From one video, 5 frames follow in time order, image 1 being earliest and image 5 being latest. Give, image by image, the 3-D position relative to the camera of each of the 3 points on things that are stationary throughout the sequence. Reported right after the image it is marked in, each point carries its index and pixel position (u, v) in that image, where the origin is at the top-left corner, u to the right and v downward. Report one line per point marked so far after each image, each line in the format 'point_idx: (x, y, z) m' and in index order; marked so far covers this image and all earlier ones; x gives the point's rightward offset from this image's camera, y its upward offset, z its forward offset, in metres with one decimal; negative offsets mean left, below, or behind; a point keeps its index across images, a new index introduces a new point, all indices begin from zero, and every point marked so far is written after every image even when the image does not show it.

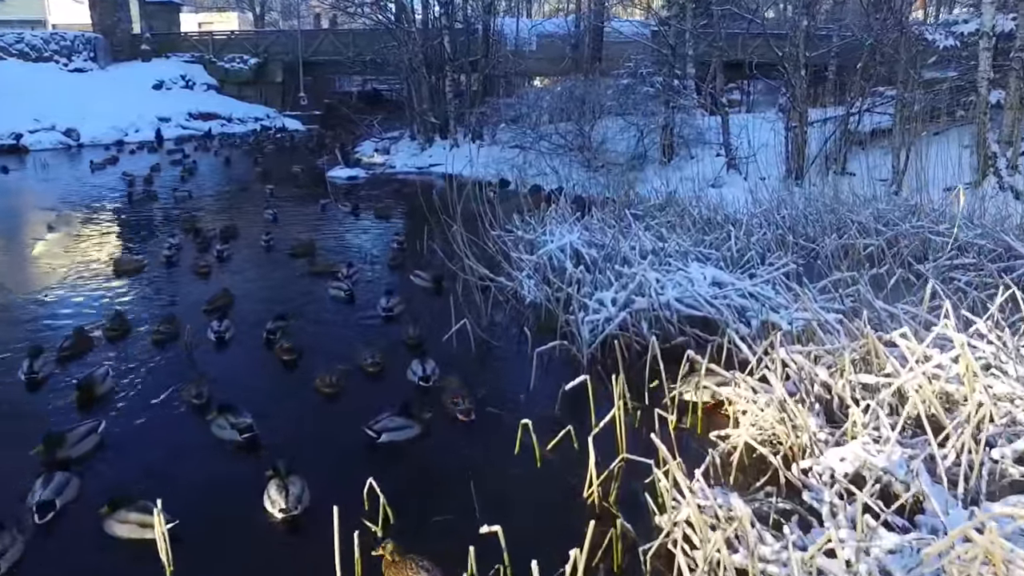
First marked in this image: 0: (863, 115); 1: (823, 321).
0: (+6.1, +3.0, +15.8) m
1: (+2.1, -0.2, +6.2) m
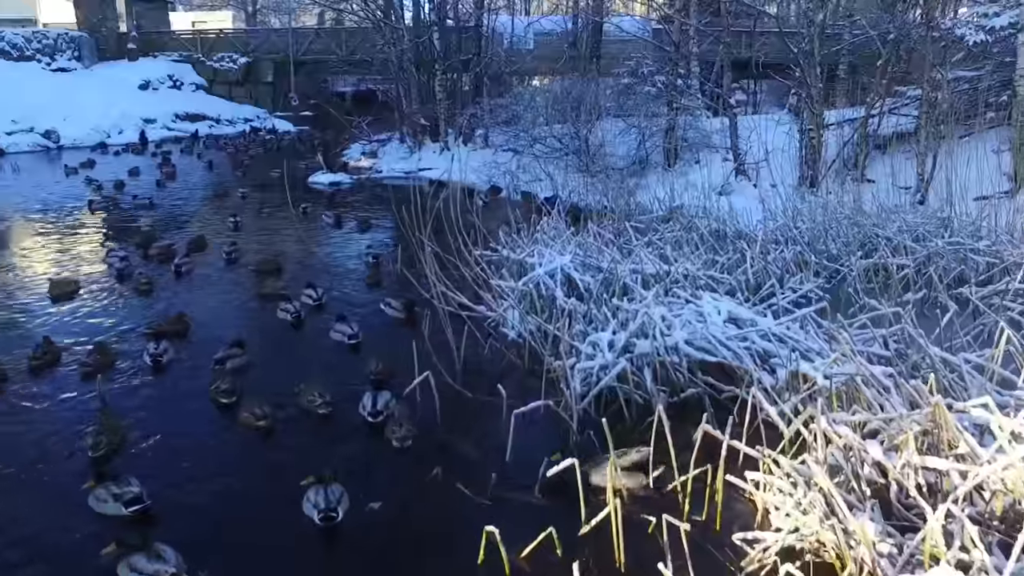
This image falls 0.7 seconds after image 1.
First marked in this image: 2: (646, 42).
0: (+5.9, +2.7, +14.6) m
1: (+2.0, -0.5, +4.9) m
2: (+2.9, +5.4, +19.9) m
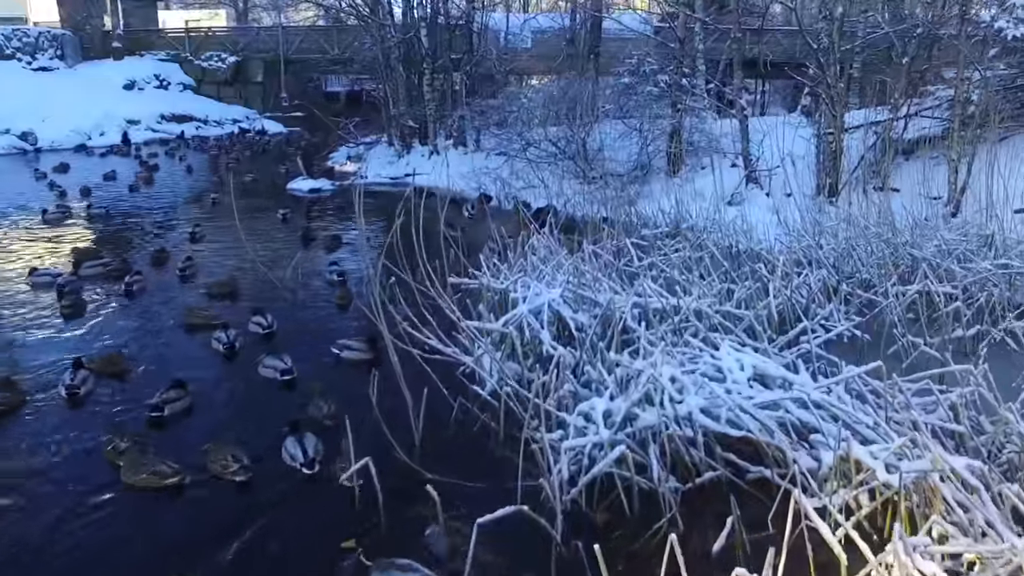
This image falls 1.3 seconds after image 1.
0: (+5.8, +2.5, +13.3) m
1: (+1.8, -0.8, +3.7) m
2: (+2.8, +5.1, +18.7) m
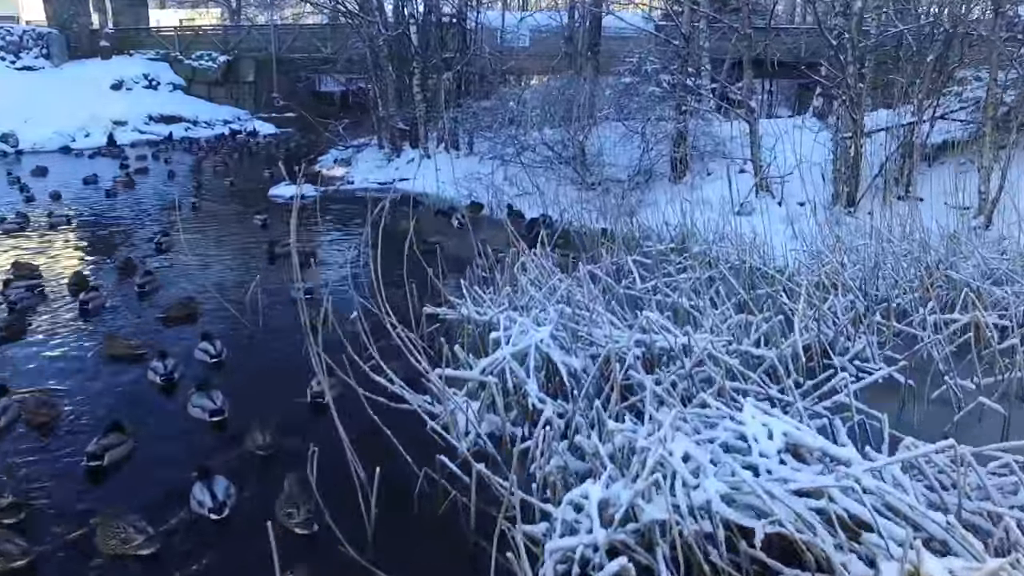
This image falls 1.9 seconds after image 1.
0: (+5.7, +2.2, +12.3) m
1: (+1.7, -1.0, +2.7) m
2: (+2.7, +4.9, +17.7) m
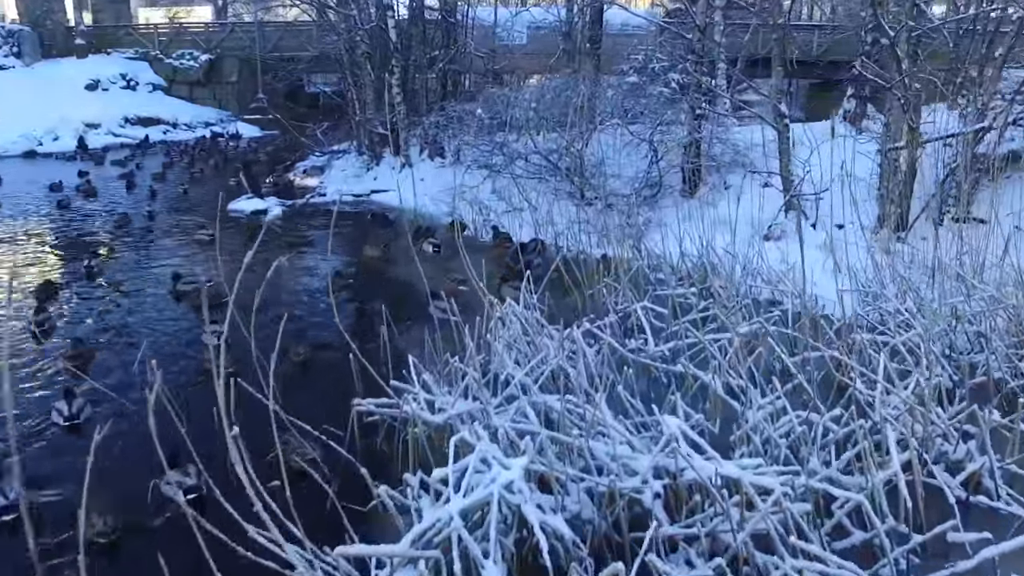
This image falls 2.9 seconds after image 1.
0: (+5.5, +1.8, +10.4) m
1: (+1.5, -1.4, +0.8) m
2: (+2.5, +4.5, +15.8) m
